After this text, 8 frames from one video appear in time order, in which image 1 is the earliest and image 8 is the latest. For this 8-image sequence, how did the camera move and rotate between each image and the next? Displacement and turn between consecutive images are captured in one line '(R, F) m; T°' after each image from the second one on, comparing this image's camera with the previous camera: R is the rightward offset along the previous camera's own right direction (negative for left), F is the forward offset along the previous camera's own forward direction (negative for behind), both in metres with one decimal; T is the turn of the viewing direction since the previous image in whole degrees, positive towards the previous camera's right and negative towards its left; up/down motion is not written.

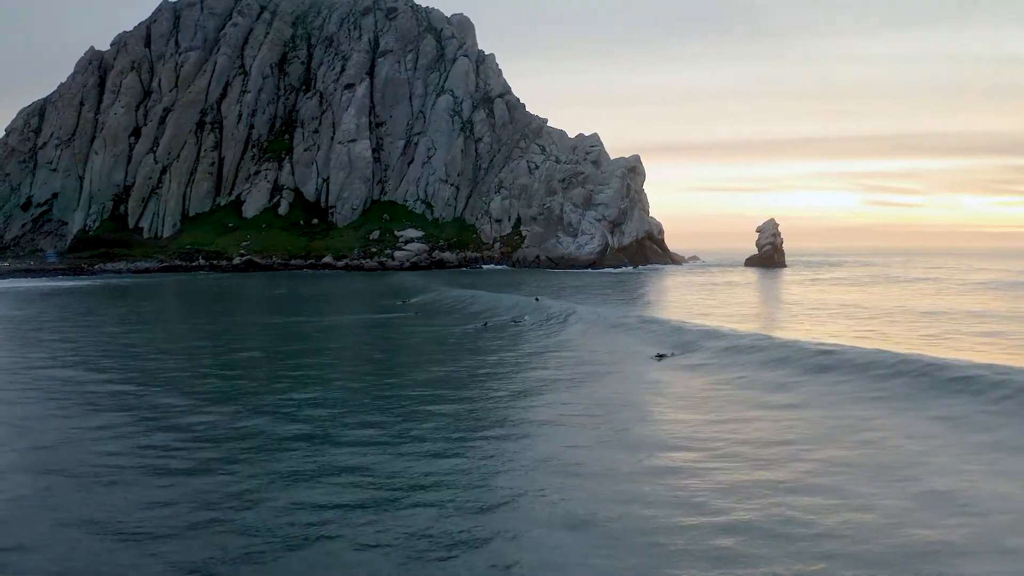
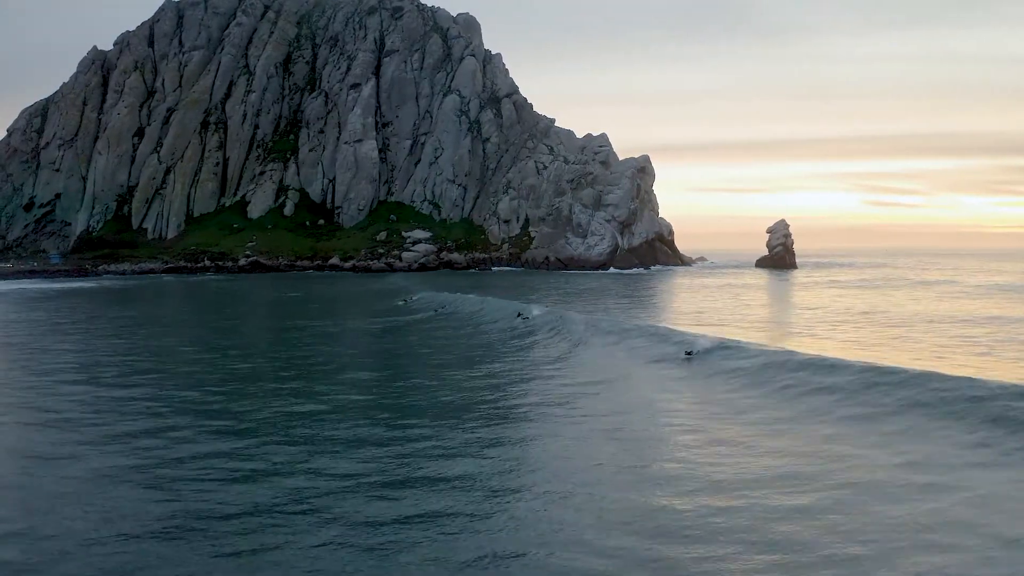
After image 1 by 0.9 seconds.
(-0.7, +0.6) m; 0°
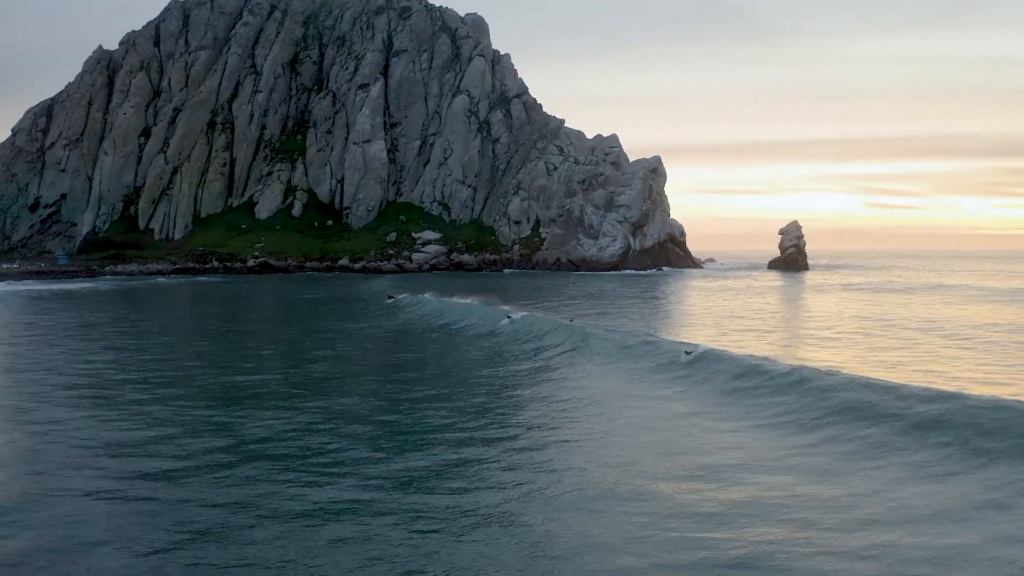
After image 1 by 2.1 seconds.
(-1.0, +0.4) m; 0°
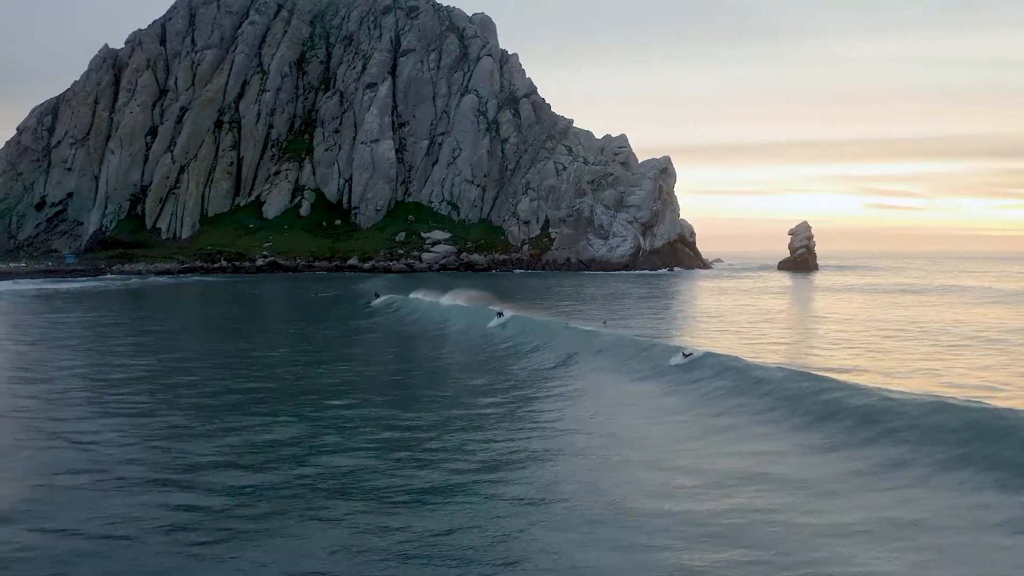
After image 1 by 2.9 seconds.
(-0.8, +0.1) m; 0°
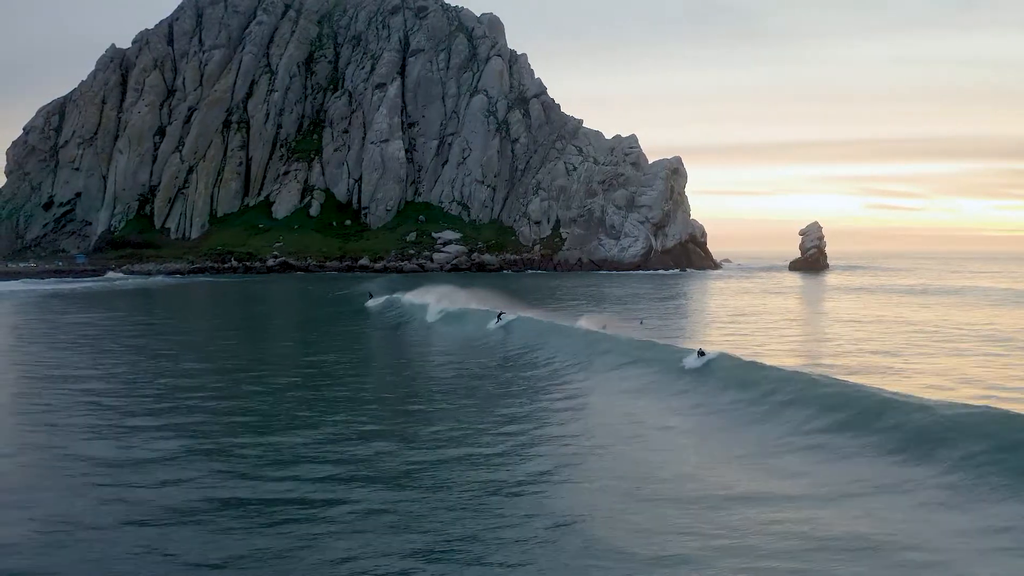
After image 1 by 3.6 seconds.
(-1.0, 0.0) m; 0°
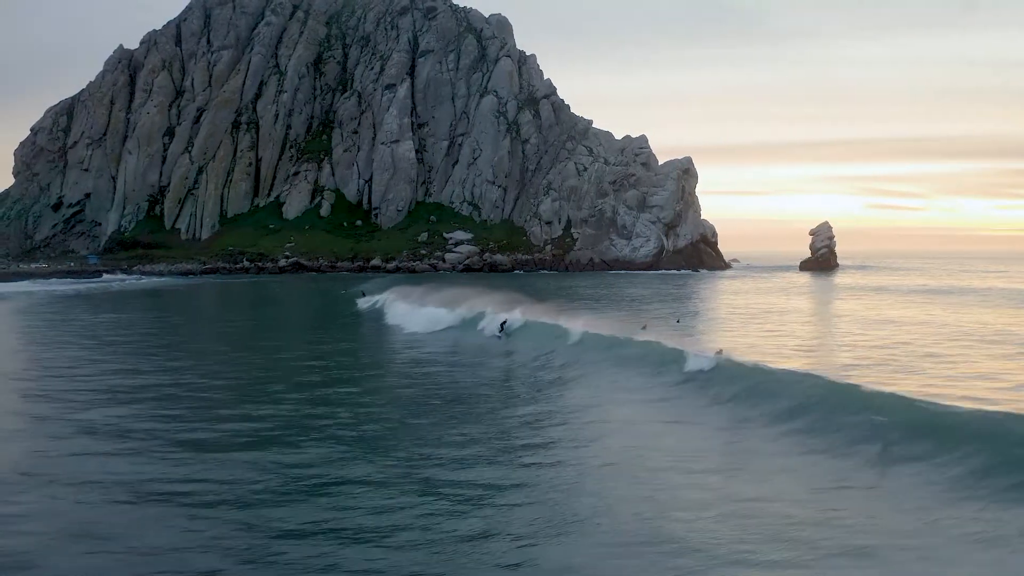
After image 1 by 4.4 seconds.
(-1.1, -0.2) m; 0°
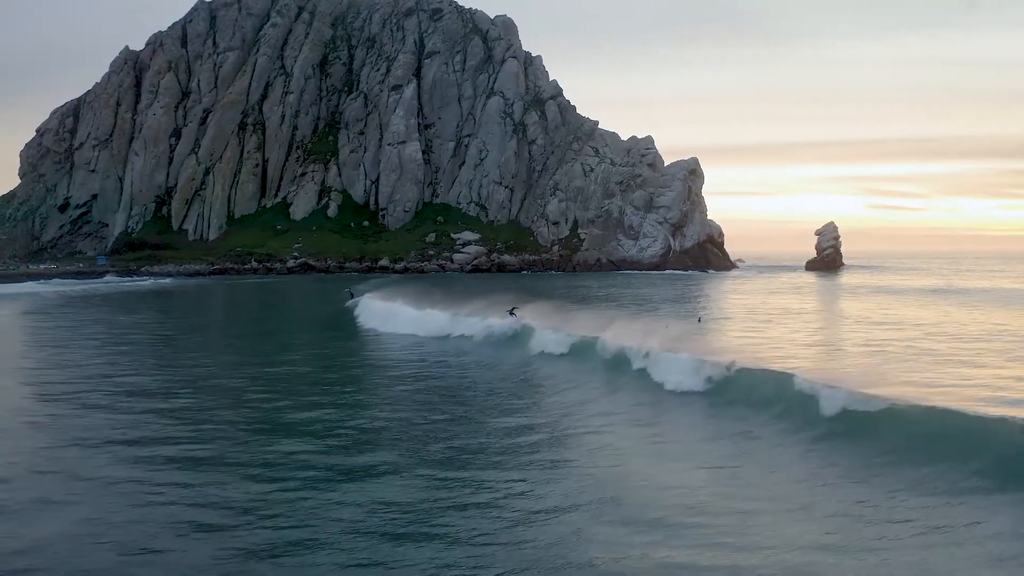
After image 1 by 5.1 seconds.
(-0.7, -0.3) m; 0°
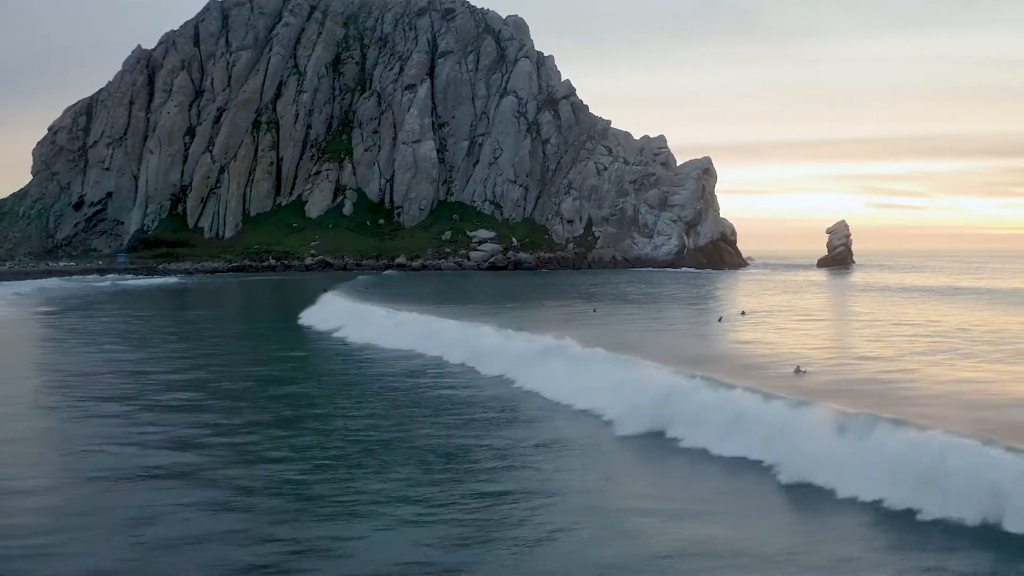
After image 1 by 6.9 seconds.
(-1.5, -0.8) m; 0°
